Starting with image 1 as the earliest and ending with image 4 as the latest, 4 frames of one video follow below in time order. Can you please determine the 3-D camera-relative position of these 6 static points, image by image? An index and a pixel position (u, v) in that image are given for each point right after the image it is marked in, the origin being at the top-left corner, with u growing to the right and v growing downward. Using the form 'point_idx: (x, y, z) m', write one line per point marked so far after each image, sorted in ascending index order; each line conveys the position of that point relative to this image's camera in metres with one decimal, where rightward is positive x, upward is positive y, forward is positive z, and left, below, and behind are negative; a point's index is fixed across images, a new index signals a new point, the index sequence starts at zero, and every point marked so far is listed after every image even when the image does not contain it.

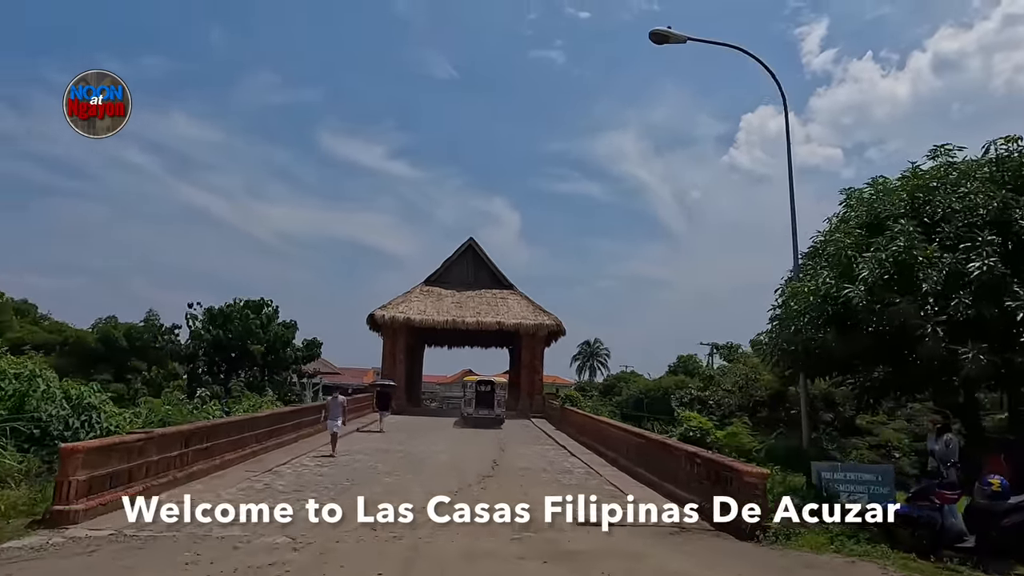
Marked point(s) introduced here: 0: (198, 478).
0: (-4.9, -2.9, +10.3) m
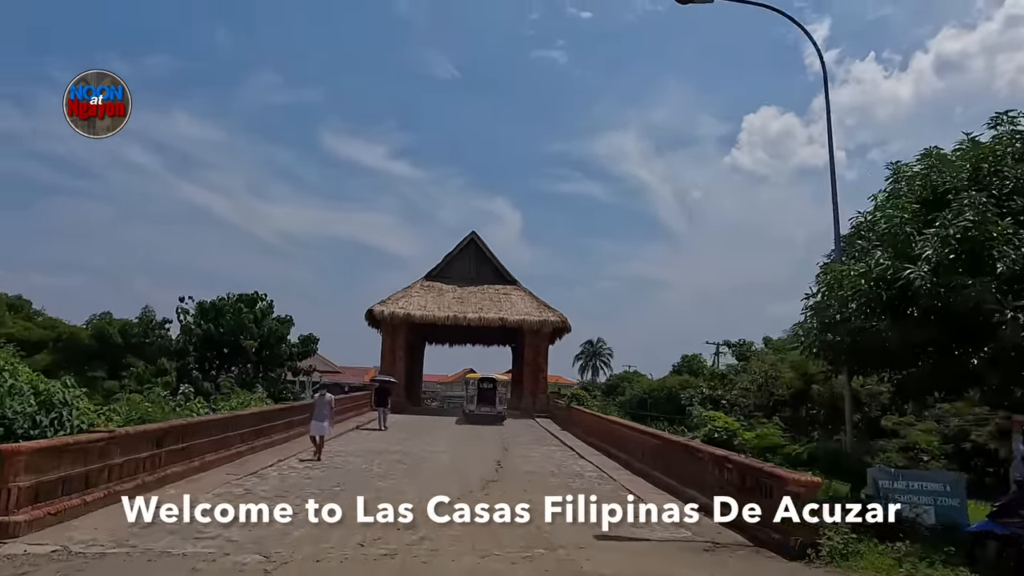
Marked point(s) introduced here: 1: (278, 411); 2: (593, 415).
0: (-4.8, -2.7, +9.3) m
1: (-5.1, -2.7, +14.3) m
2: (+2.2, -3.4, +17.9) m
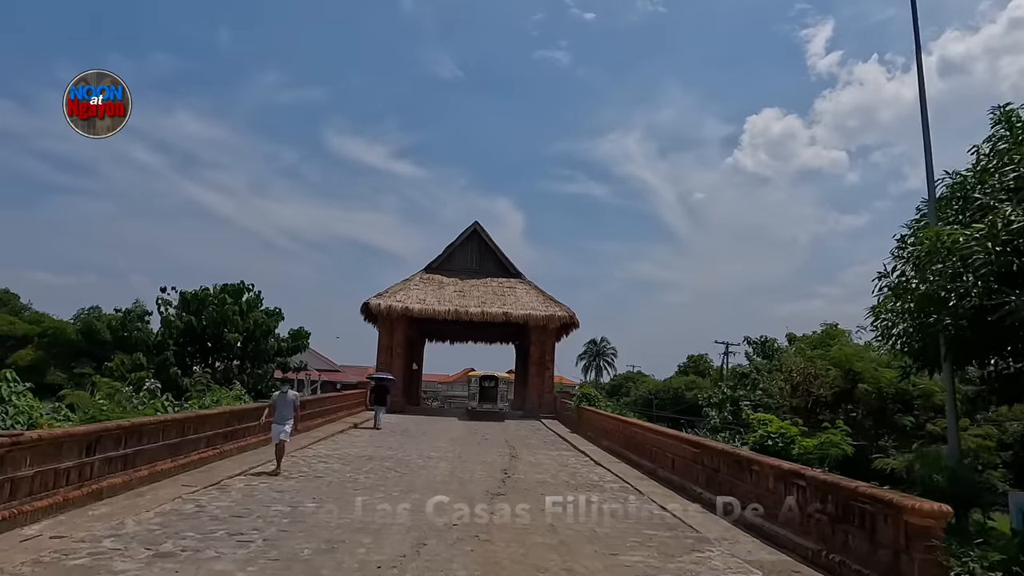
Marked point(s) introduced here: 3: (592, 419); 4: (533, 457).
0: (-4.6, -2.4, +7.6) m
1: (-5.0, -2.3, +12.6) m
2: (+2.4, -3.1, +16.2) m
3: (+2.3, -3.7, +18.5) m
4: (+0.4, -3.5, +13.6) m
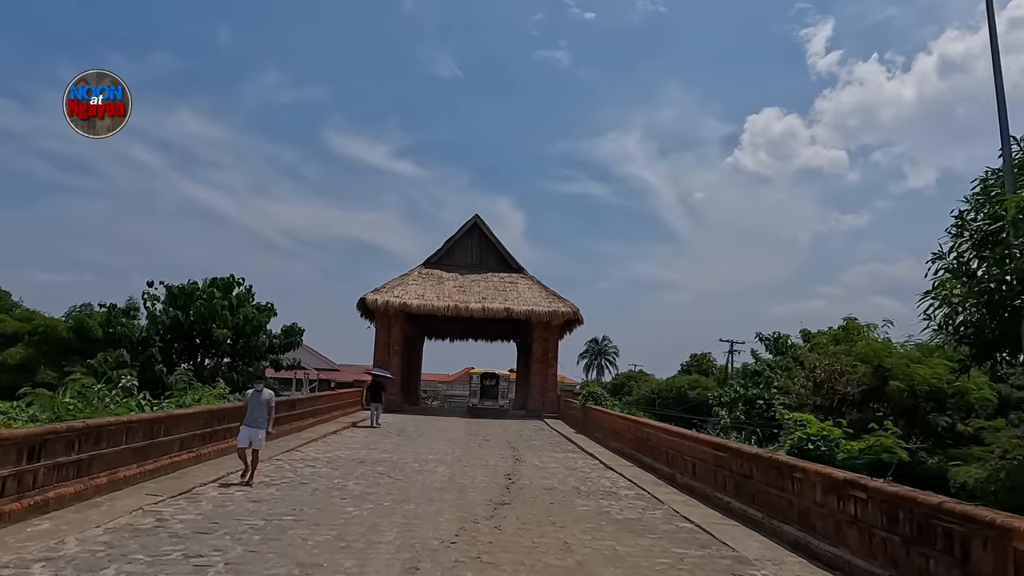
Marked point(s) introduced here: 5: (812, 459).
0: (-4.6, -2.2, +6.7) m
1: (-4.9, -2.2, +11.7) m
2: (+2.5, -2.9, +15.3) m
3: (+2.3, -3.5, +17.6) m
4: (+0.5, -3.3, +12.6) m
5: (+3.2, -1.8, +7.1) m
